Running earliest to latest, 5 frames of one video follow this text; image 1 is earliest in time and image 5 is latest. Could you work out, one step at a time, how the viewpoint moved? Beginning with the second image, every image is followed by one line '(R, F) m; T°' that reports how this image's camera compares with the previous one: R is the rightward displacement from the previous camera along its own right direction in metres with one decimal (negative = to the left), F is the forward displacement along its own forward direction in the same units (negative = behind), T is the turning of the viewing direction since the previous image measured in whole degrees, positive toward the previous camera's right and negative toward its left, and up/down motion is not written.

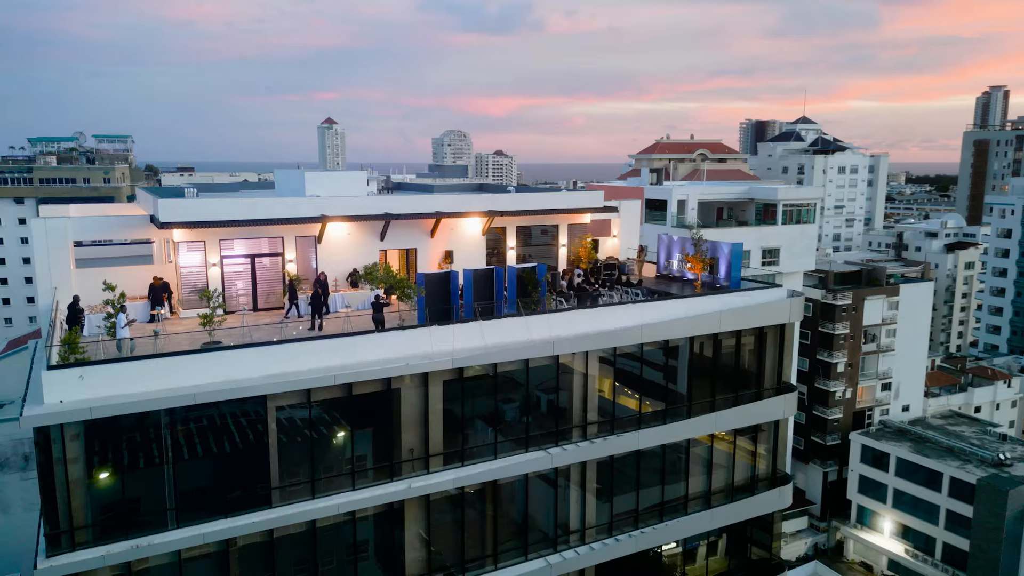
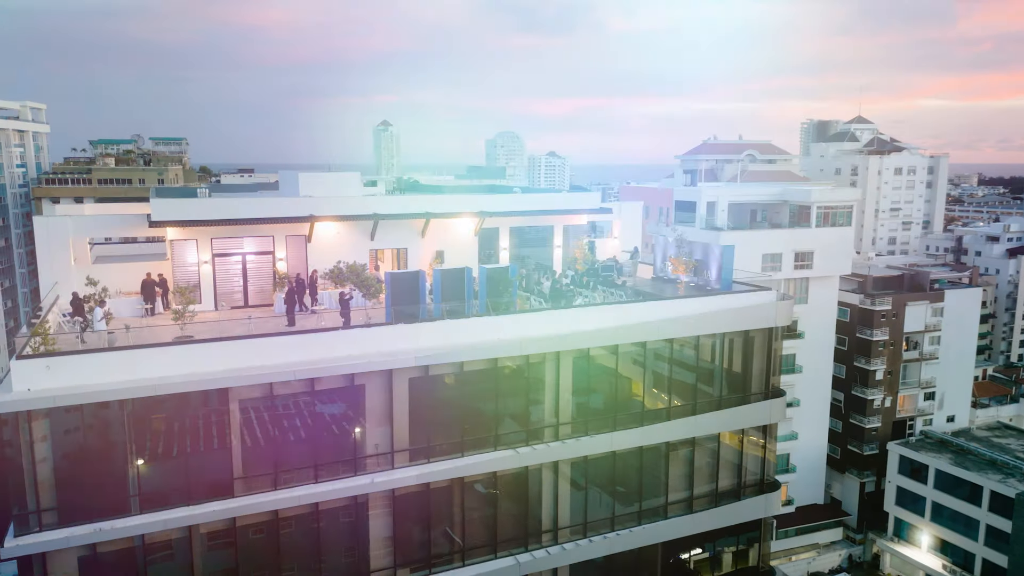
(+2.3, -0.1) m; -4°
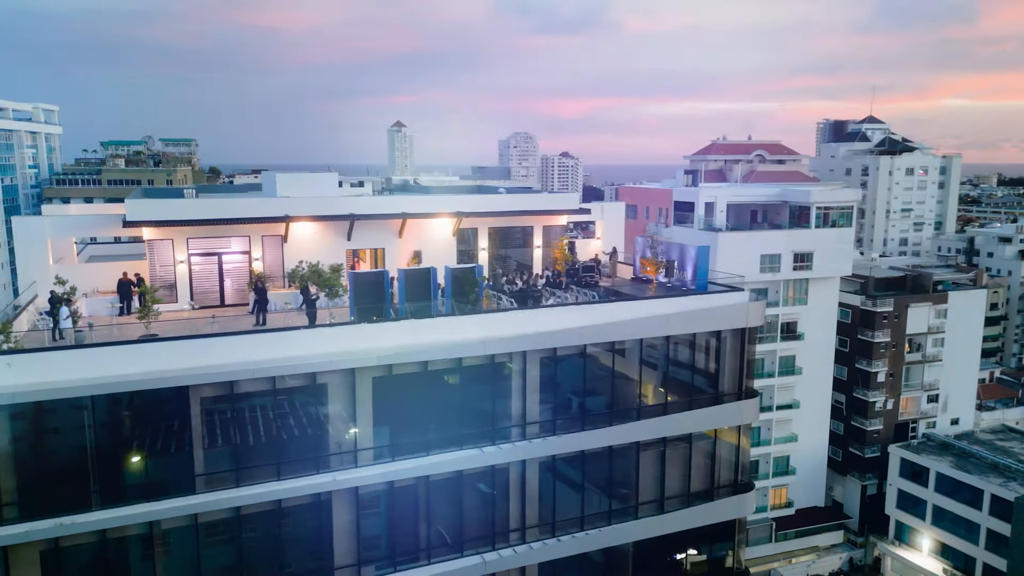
(+1.3, -0.1) m; -1°
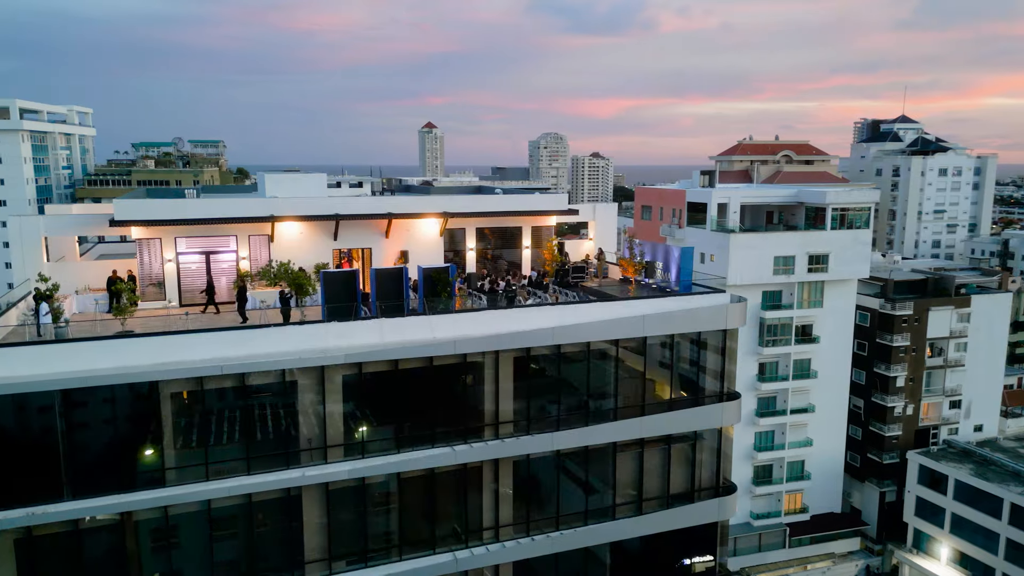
(+1.6, -0.1) m; -2°
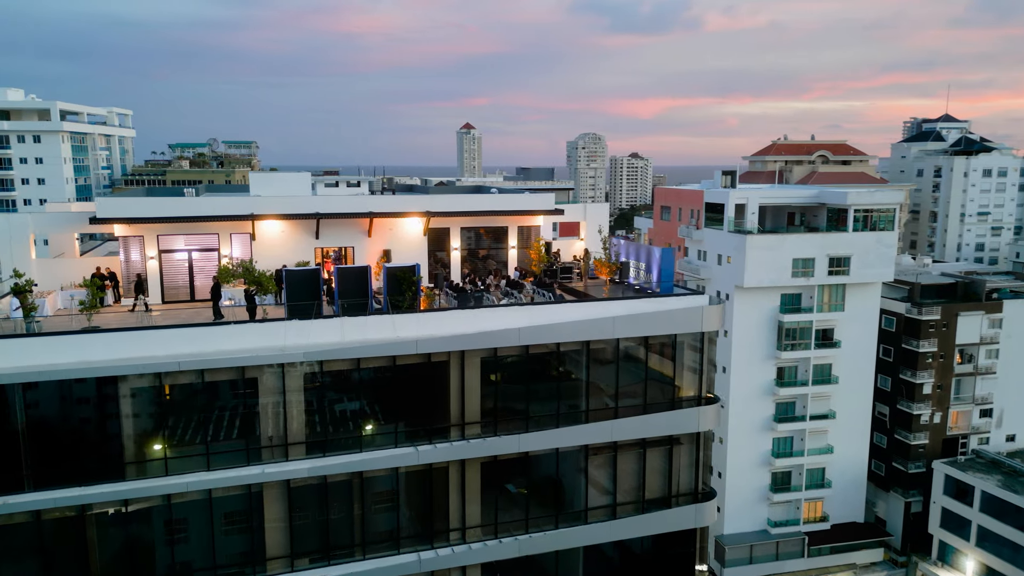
(+2.0, +0.3) m; -3°
